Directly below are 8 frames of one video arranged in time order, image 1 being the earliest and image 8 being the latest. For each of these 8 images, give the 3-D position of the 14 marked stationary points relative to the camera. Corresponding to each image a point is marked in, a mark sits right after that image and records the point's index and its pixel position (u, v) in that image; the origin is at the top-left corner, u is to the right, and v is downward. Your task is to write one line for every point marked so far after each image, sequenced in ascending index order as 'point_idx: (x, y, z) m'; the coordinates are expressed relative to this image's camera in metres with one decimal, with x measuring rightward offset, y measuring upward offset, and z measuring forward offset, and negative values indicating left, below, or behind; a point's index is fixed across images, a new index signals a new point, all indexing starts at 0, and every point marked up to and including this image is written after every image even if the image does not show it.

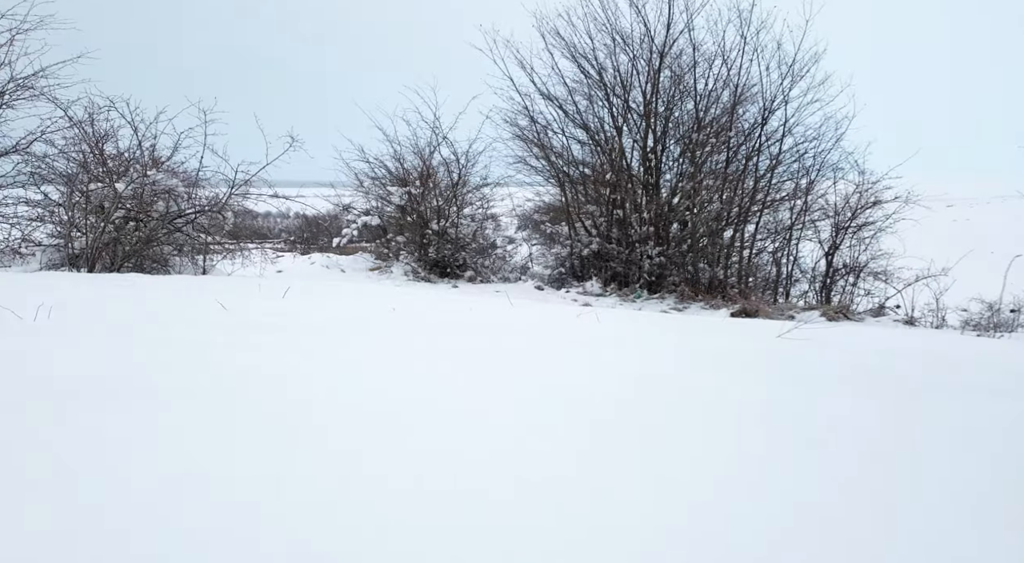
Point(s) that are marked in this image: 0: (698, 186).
0: (+3.2, +1.6, +12.1) m
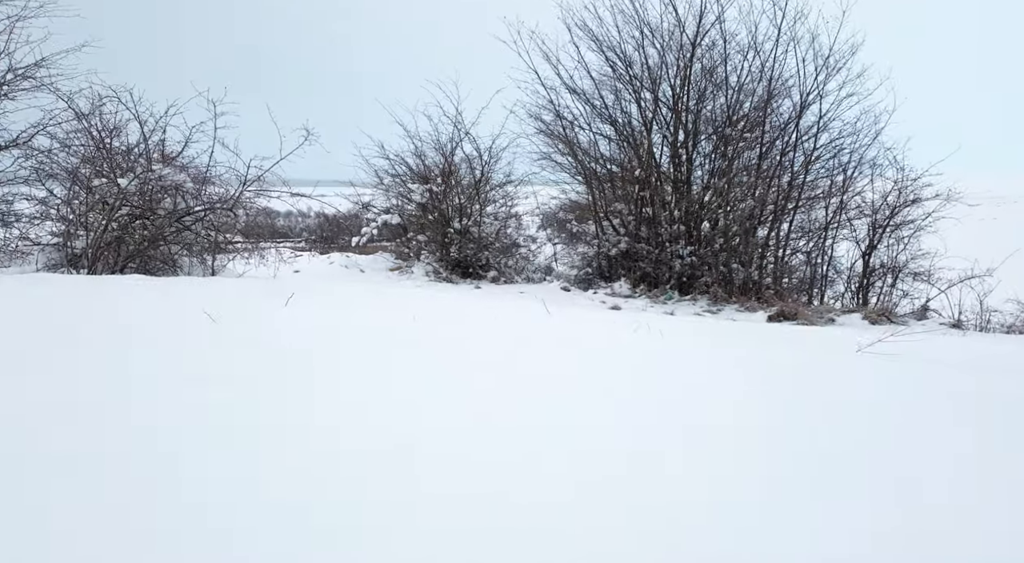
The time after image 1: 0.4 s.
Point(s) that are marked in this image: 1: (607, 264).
0: (+3.6, +1.6, +11.6) m
1: (+1.7, +0.3, +12.3) m
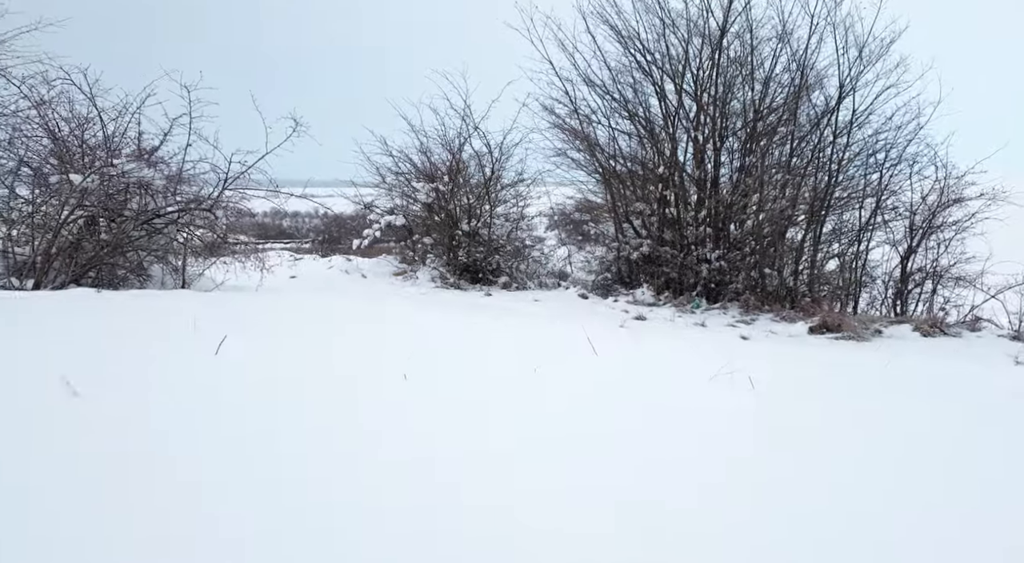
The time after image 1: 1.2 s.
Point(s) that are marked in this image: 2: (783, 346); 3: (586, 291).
0: (+3.8, +1.5, +10.7) m
1: (+1.9, +0.2, +11.5) m
2: (+3.2, -0.7, +8.2) m
3: (+1.2, -0.2, +11.0) m
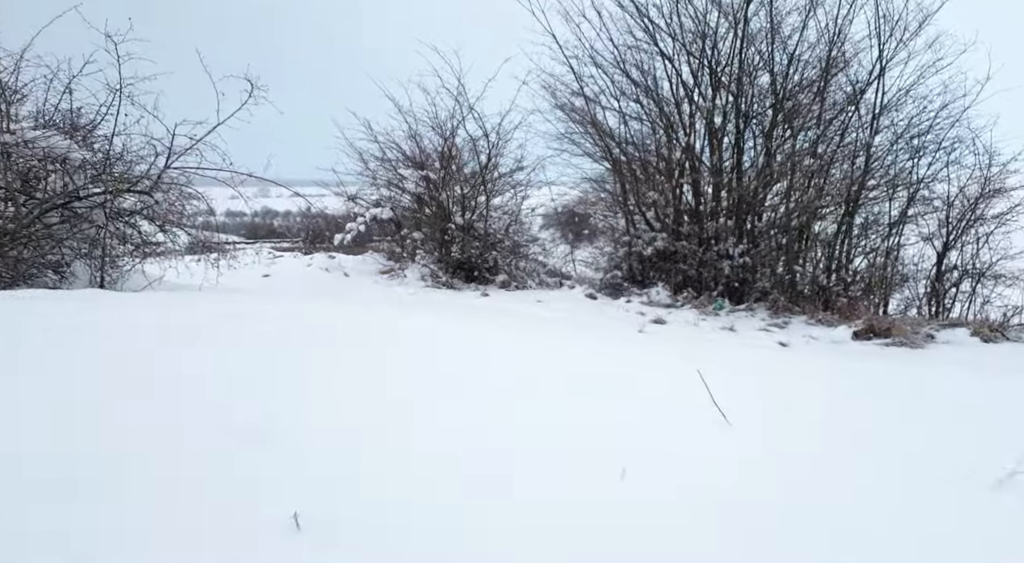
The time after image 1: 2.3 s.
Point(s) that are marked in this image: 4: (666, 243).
0: (+3.8, +1.5, +9.6) m
1: (+1.9, +0.2, +10.4) m
2: (+3.2, -0.7, +7.1) m
3: (+1.2, -0.1, +9.9) m
4: (+2.2, +0.6, +9.9) m
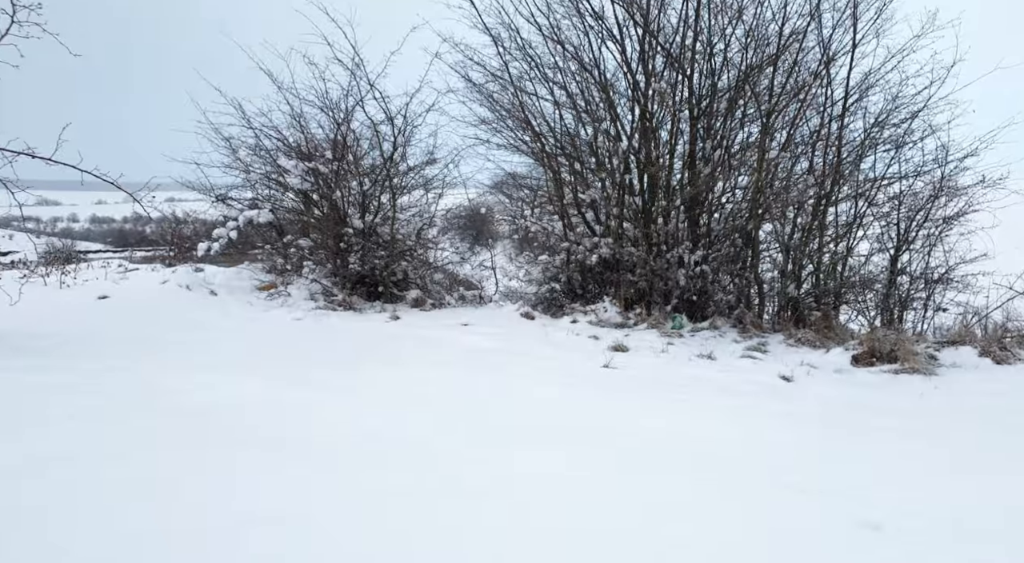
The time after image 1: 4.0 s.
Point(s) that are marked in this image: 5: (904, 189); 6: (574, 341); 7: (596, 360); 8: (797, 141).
0: (+2.8, +1.4, +8.3) m
1: (+0.8, 0.0, +8.8) m
2: (+2.6, -0.8, +5.7) m
3: (+0.2, -0.3, +8.2) m
4: (+1.2, +0.4, +8.3) m
5: (+5.0, +1.2, +9.6) m
6: (+0.6, -0.6, +6.8) m
7: (+0.7, -0.7, +6.2) m
8: (+3.4, +1.7, +8.4) m
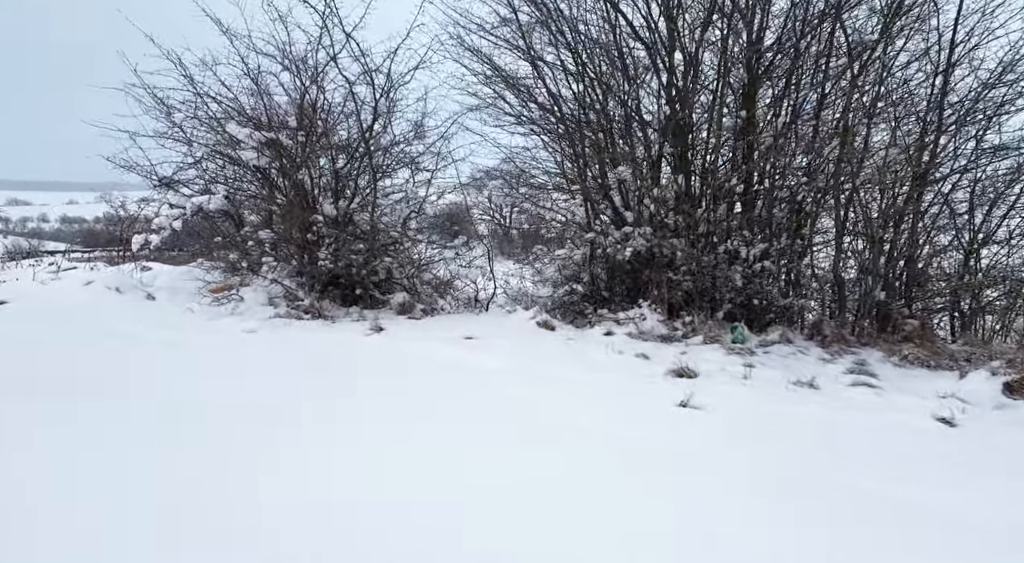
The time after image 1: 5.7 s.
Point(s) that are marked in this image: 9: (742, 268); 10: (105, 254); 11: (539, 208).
0: (+2.9, +1.4, +6.7) m
1: (+0.9, 0.0, +7.1) m
2: (+2.8, -0.8, +4.1) m
3: (+0.3, -0.3, +6.5) m
4: (+1.3, +0.4, +6.7) m
5: (+5.0, +1.2, +8.1) m
6: (+0.8, -0.6, +5.1) m
7: (+0.9, -0.7, +4.5) m
8: (+3.5, +1.7, +6.8) m
9: (+2.1, +0.1, +6.4) m
10: (-7.1, +0.5, +12.2) m
11: (+0.2, +0.8, +7.8) m
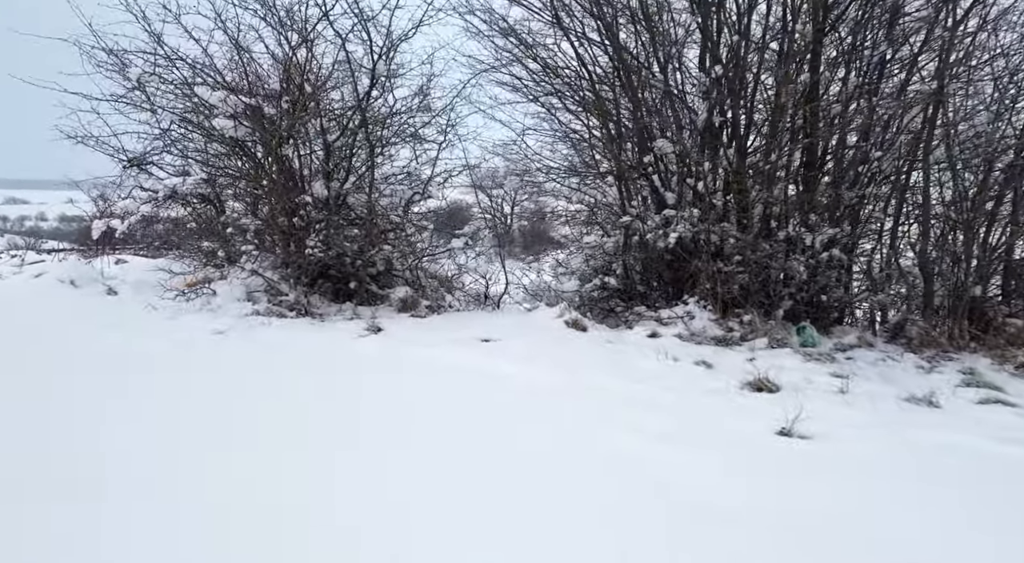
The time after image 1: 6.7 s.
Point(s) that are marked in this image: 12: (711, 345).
0: (+3.1, +1.5, +5.7) m
1: (+1.1, +0.1, +6.1) m
2: (+3.0, -0.8, +3.1) m
3: (+0.5, -0.2, +5.5) m
4: (+1.5, +0.5, +5.7) m
5: (+5.2, +1.3, +7.1) m
6: (+0.9, -0.5, +4.1) m
7: (+1.1, -0.6, +3.5) m
8: (+3.6, +1.7, +5.8) m
9: (+2.3, +0.2, +5.4) m
10: (-6.9, +0.5, +11.2) m
11: (+0.4, +0.9, +6.8) m
12: (+1.3, -0.4, +4.7) m
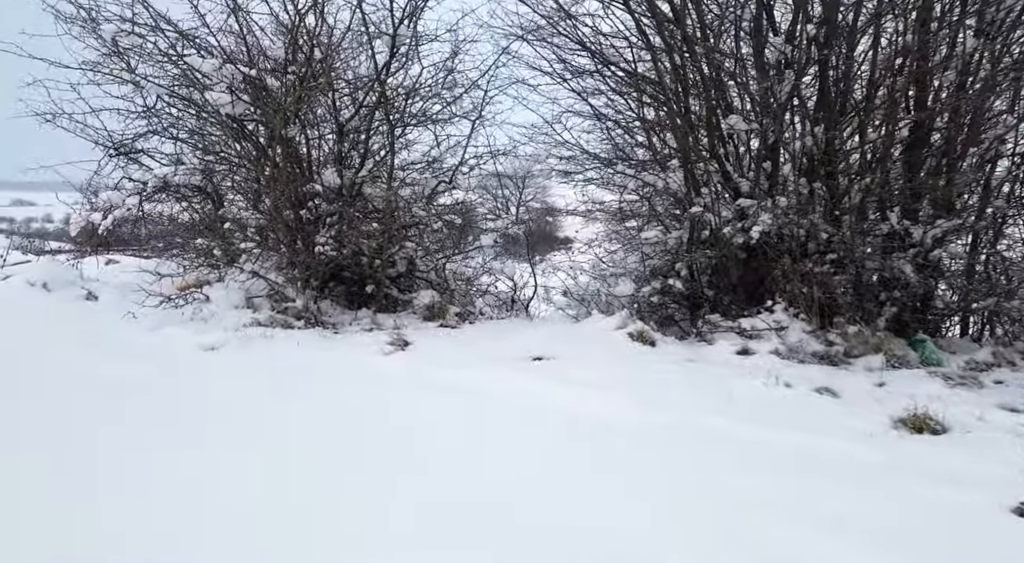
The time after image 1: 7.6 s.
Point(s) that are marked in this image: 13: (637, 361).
0: (+3.4, +1.5, +4.8) m
1: (+1.4, +0.1, +5.2) m
2: (+3.3, -0.8, +2.2) m
3: (+0.8, -0.3, +4.6) m
4: (+1.8, +0.5, +4.8) m
5: (+5.5, +1.2, +6.1) m
6: (+1.3, -0.5, +3.2) m
7: (+1.4, -0.7, +2.6) m
8: (+4.0, +1.7, +4.9) m
9: (+2.6, +0.2, +4.5) m
10: (-6.5, +0.5, +10.4) m
11: (+0.7, +0.9, +5.9) m
12: (+1.6, -0.4, +3.8) m
13: (+0.7, -0.4, +3.9) m
